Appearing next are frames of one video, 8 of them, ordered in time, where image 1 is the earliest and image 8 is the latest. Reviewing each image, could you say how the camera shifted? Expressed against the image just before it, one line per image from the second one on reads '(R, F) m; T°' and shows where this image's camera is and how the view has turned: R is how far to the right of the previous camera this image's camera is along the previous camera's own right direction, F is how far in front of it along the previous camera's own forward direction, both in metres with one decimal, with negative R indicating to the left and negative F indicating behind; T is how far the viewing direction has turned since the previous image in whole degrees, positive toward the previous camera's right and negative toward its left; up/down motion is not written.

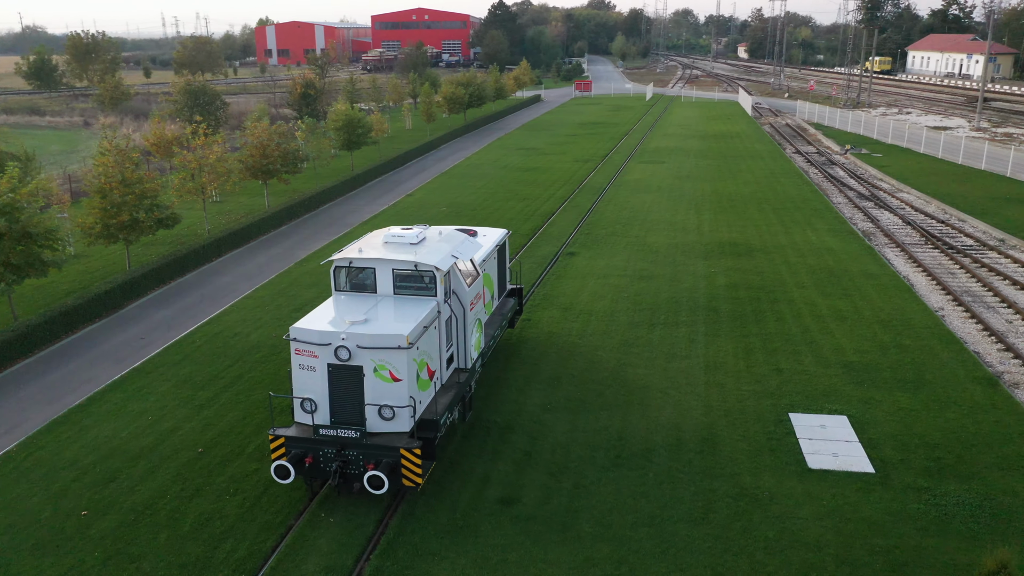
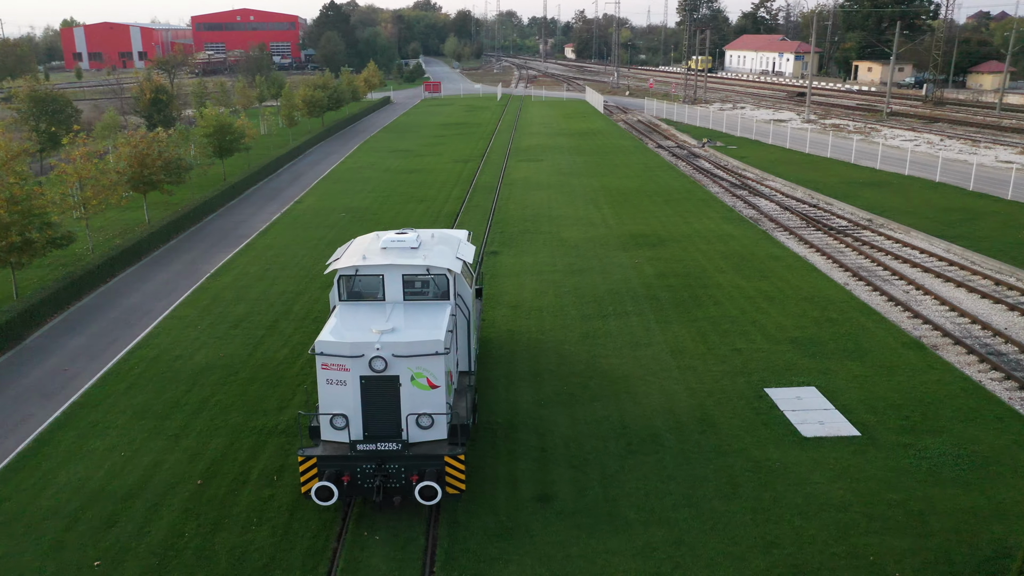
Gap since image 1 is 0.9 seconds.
(-2.5, +0.3) m; +11°
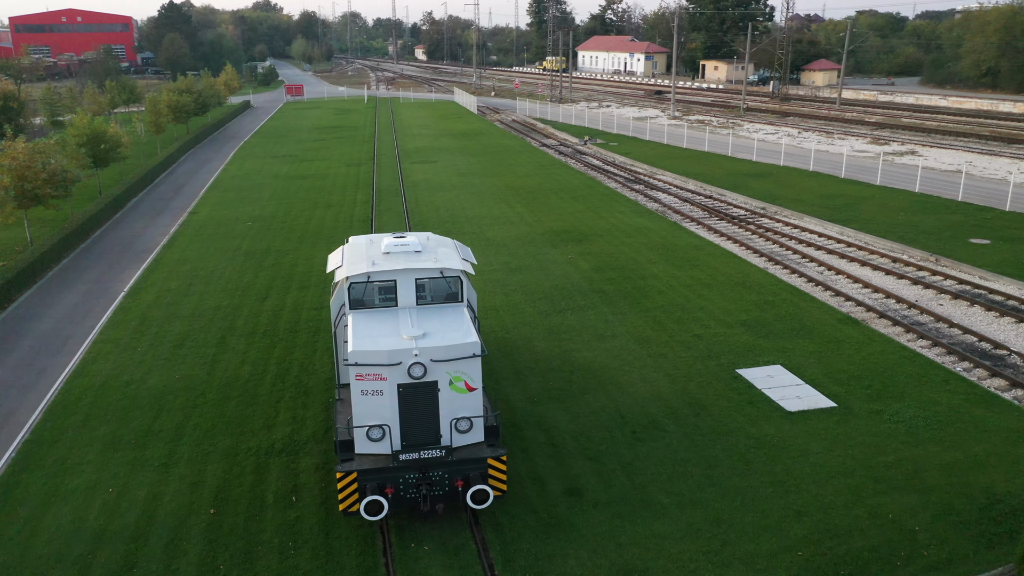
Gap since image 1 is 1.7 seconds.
(-2.3, +0.2) m; +10°
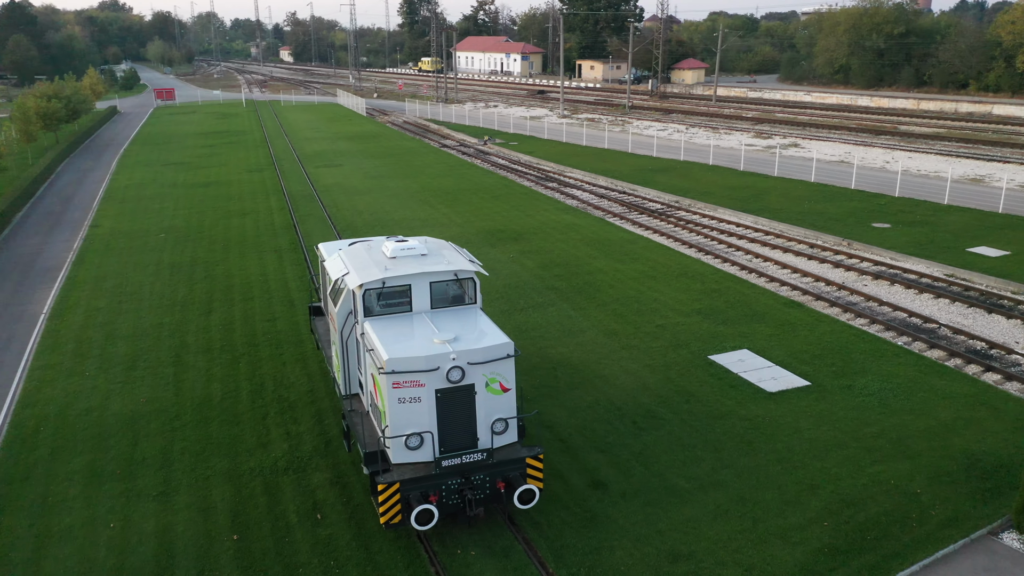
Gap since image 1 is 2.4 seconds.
(-2.0, +0.2) m; +9°
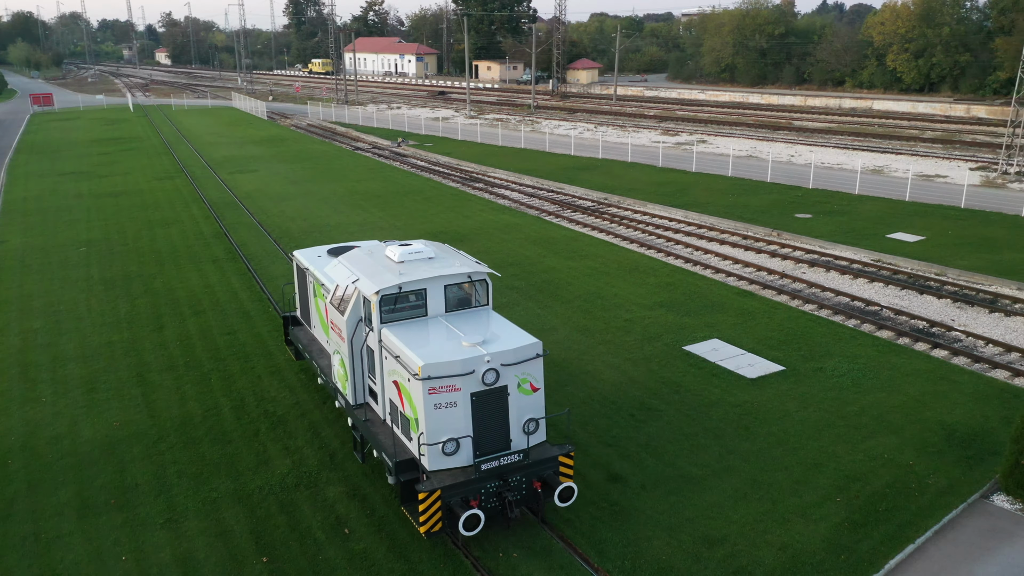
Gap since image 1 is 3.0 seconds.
(-1.7, +0.1) m; +8°
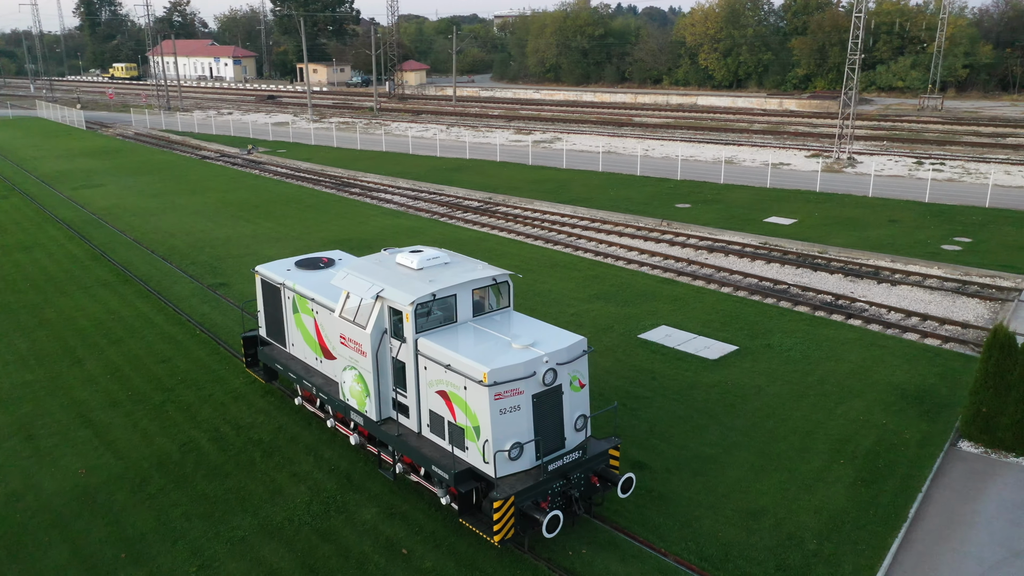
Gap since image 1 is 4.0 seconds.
(-2.8, +0.3) m; +13°
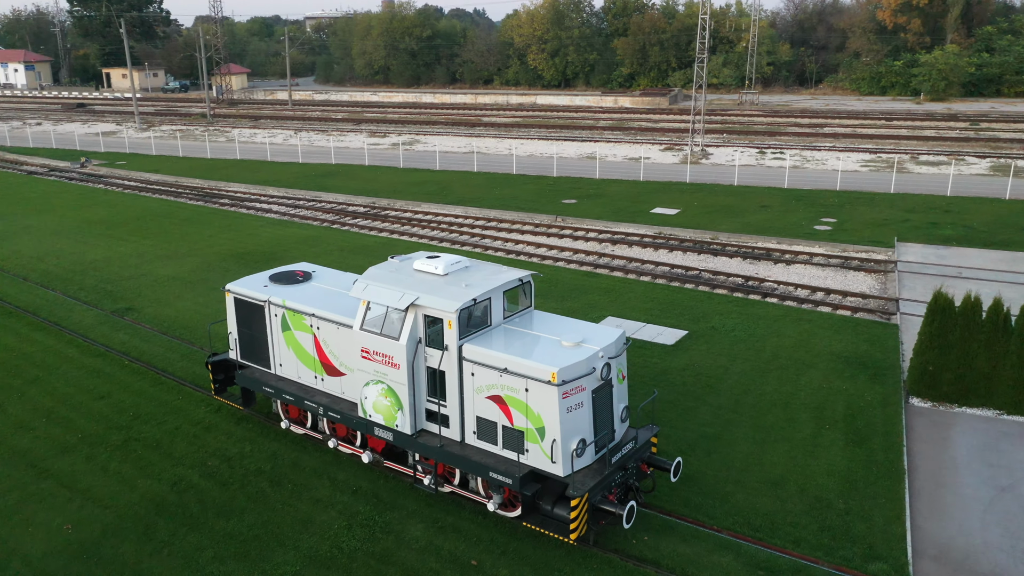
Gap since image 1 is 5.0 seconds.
(-2.7, +0.3) m; +13°
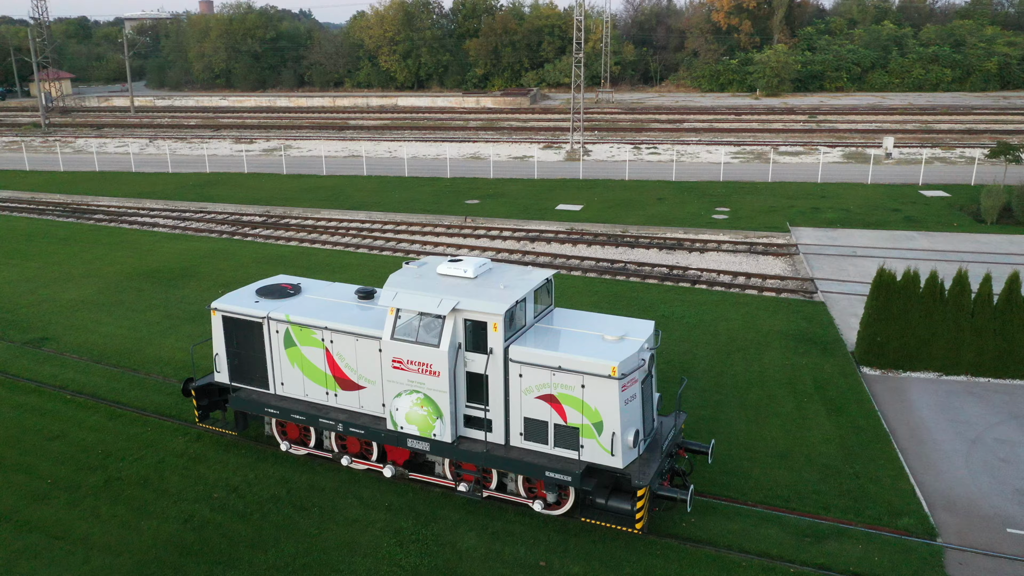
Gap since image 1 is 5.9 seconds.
(-2.4, +0.3) m; +11°
